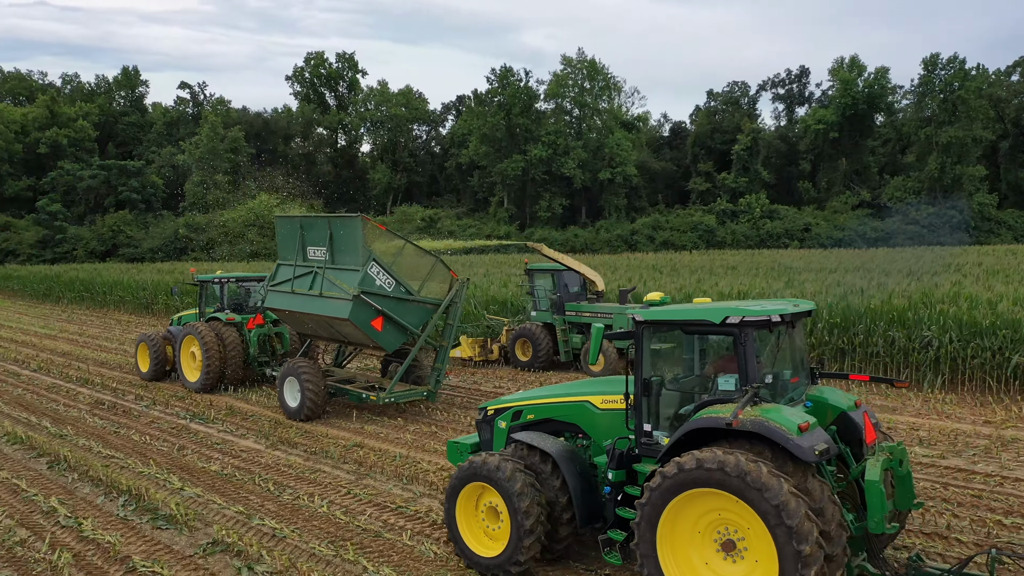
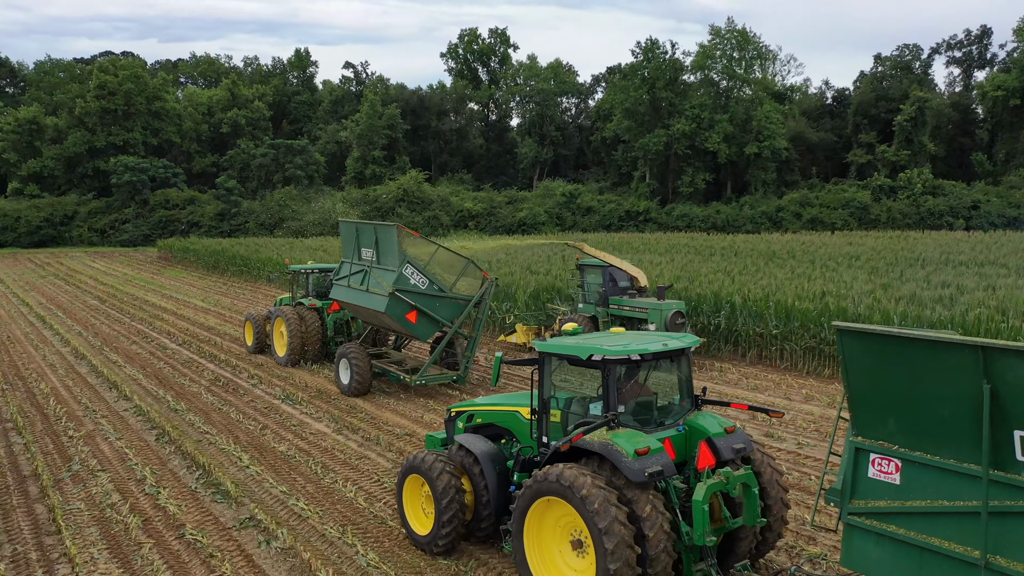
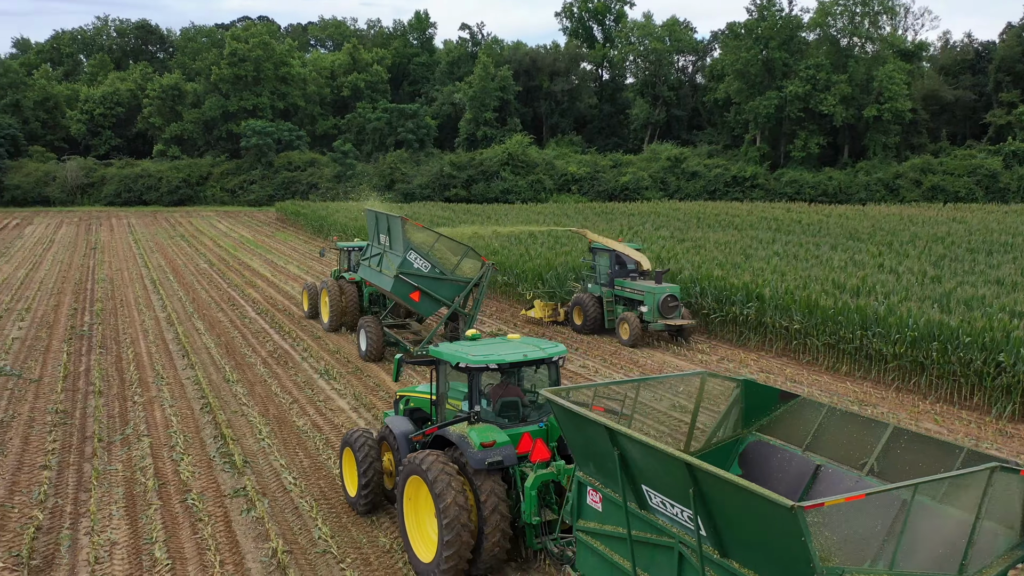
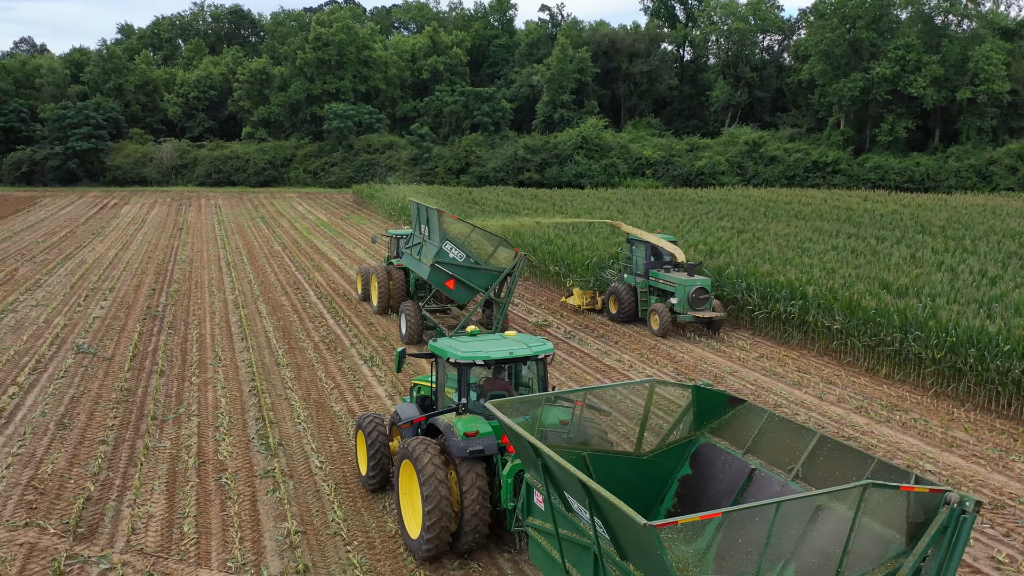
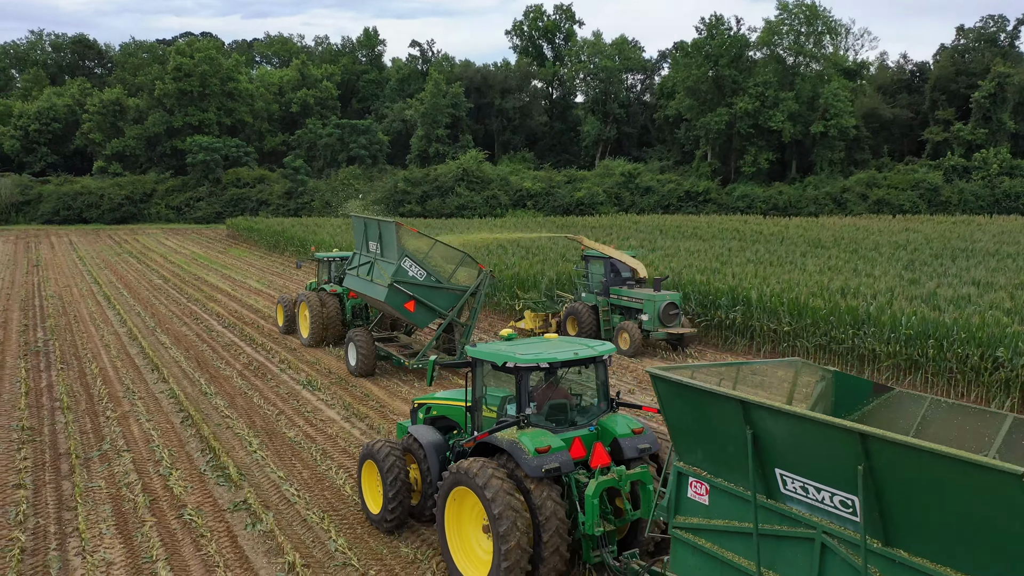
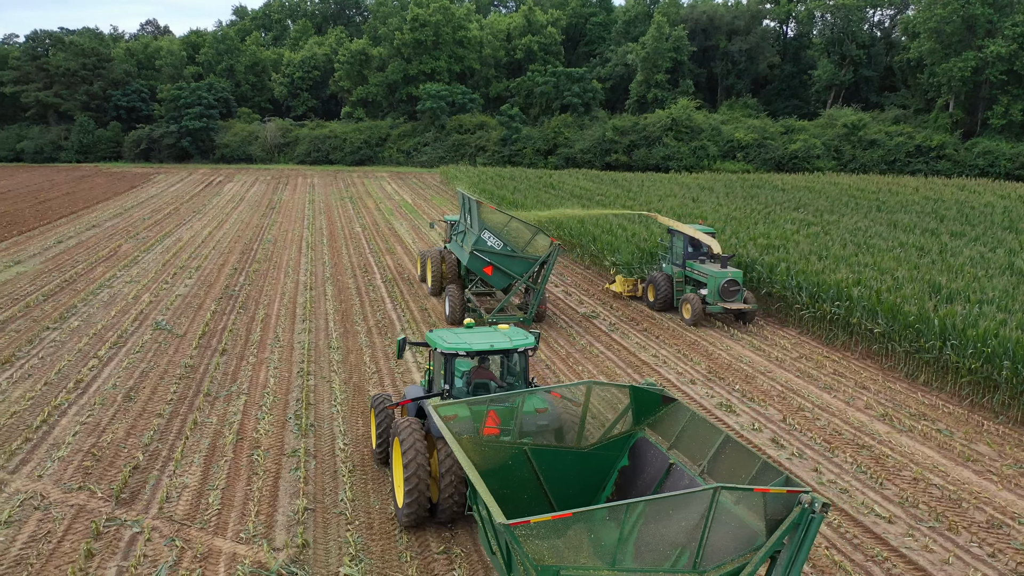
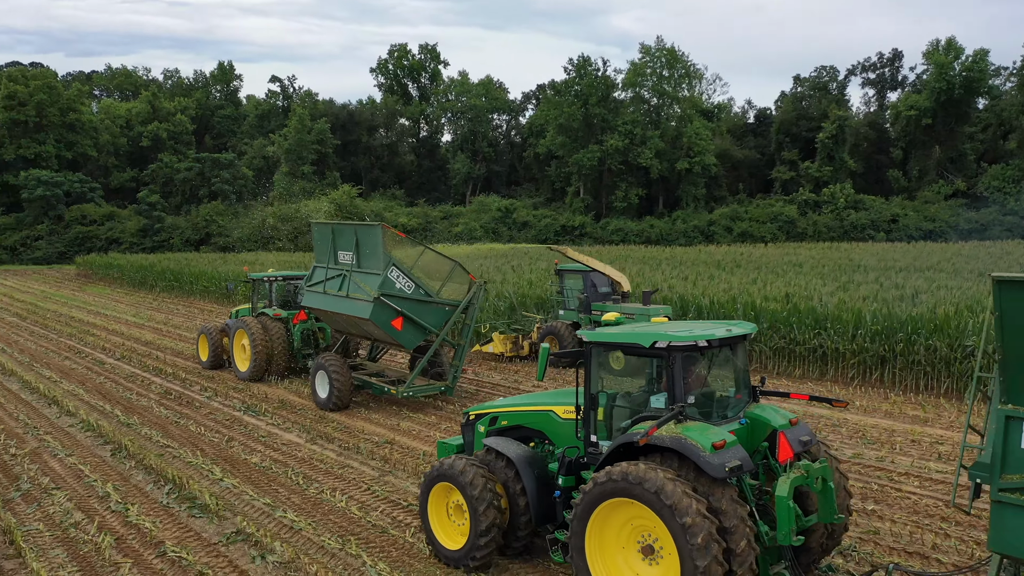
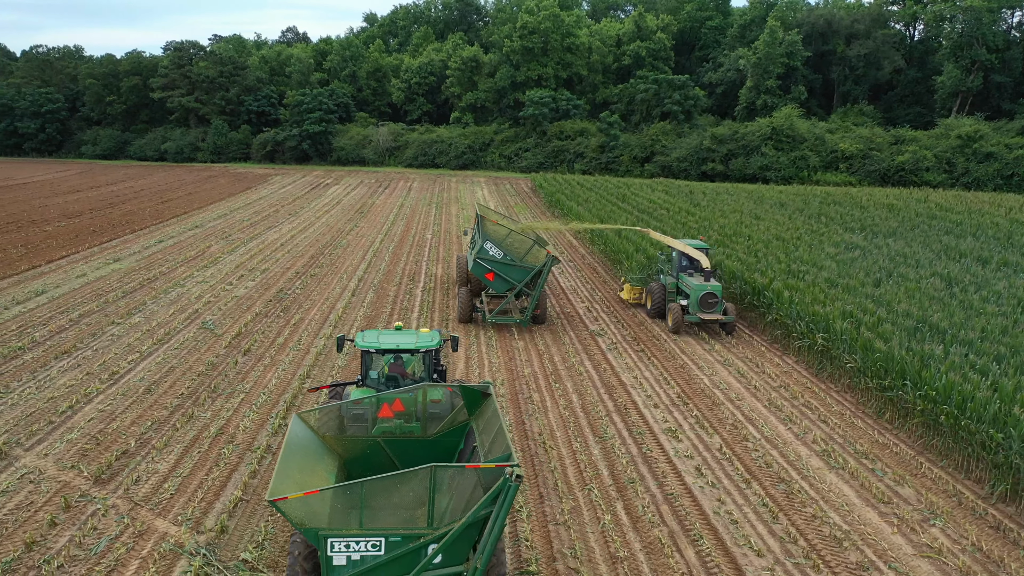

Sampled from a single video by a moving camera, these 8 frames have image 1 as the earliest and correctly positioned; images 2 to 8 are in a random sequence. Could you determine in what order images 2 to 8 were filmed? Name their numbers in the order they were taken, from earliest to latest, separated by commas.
7, 2, 5, 3, 4, 6, 8
